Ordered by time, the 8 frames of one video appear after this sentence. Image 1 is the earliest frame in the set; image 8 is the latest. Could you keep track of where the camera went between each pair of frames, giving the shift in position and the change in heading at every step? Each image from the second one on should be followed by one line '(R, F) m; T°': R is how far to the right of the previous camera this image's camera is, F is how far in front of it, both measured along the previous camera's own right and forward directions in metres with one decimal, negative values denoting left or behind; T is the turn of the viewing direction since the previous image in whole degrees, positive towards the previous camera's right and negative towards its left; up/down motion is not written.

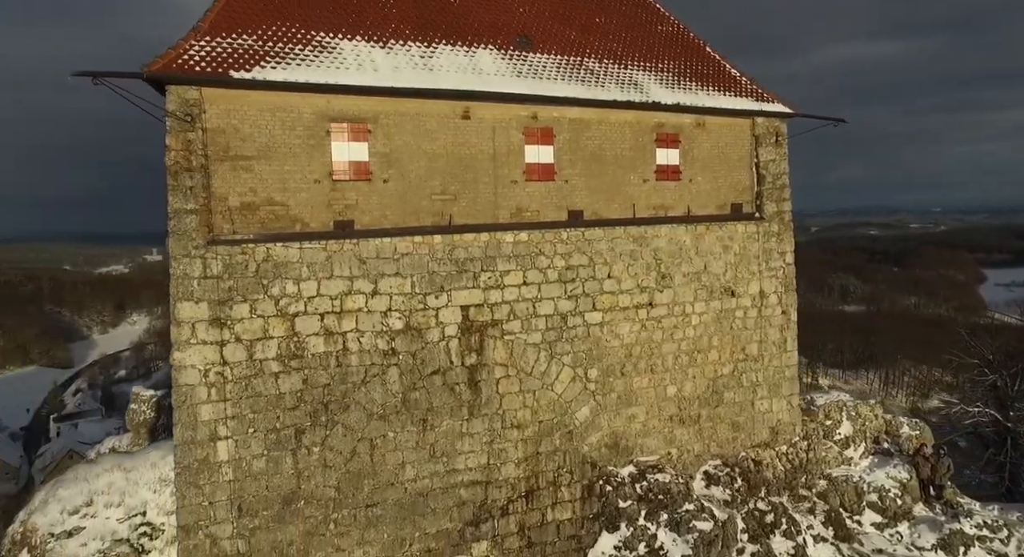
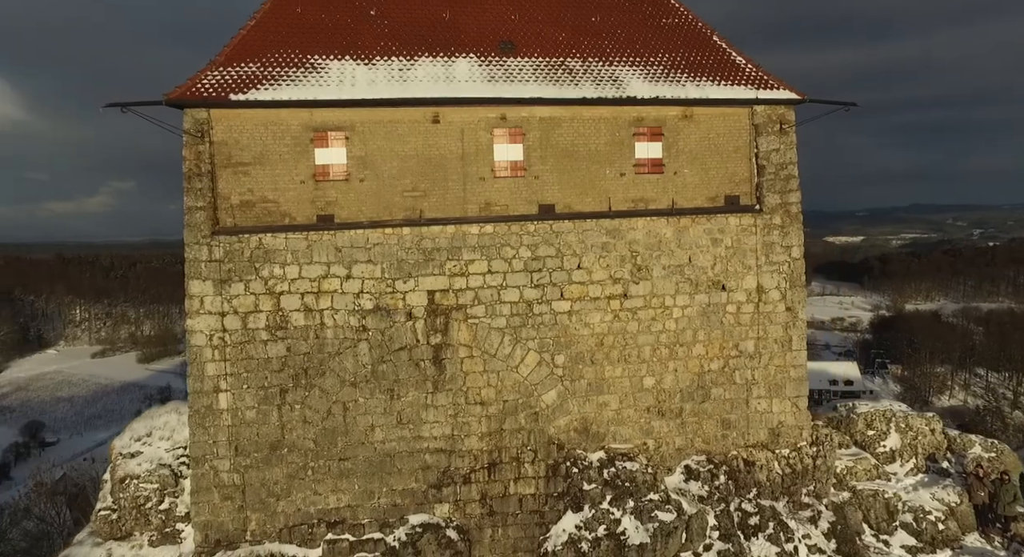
(+3.6, -0.3) m; -17°
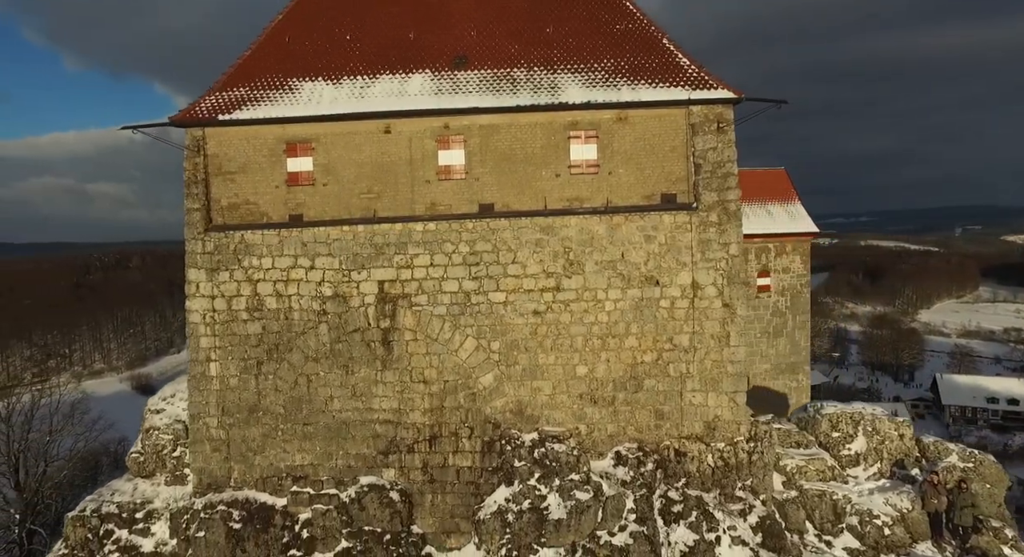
(+3.5, -0.7) m; -12°
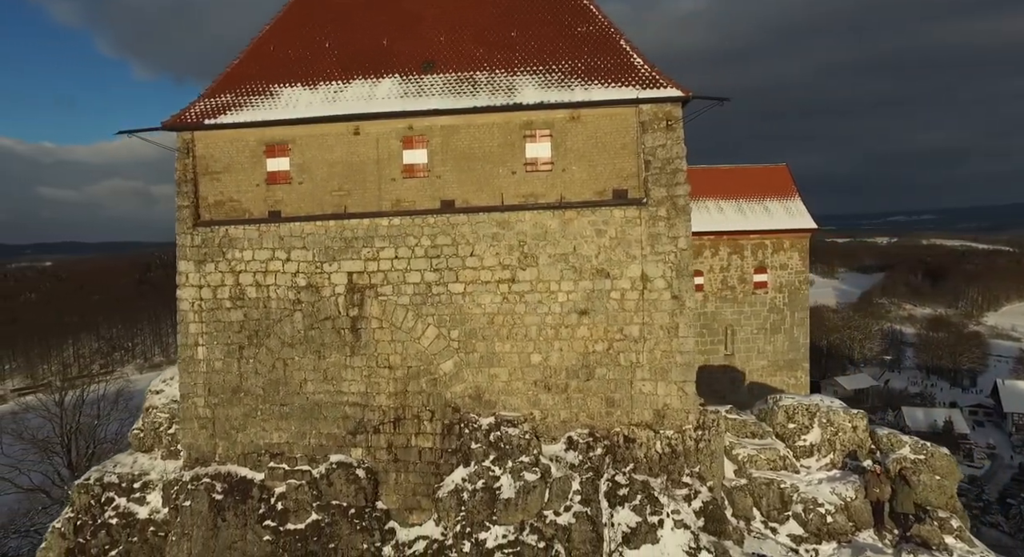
(+1.7, -0.6) m; -4°
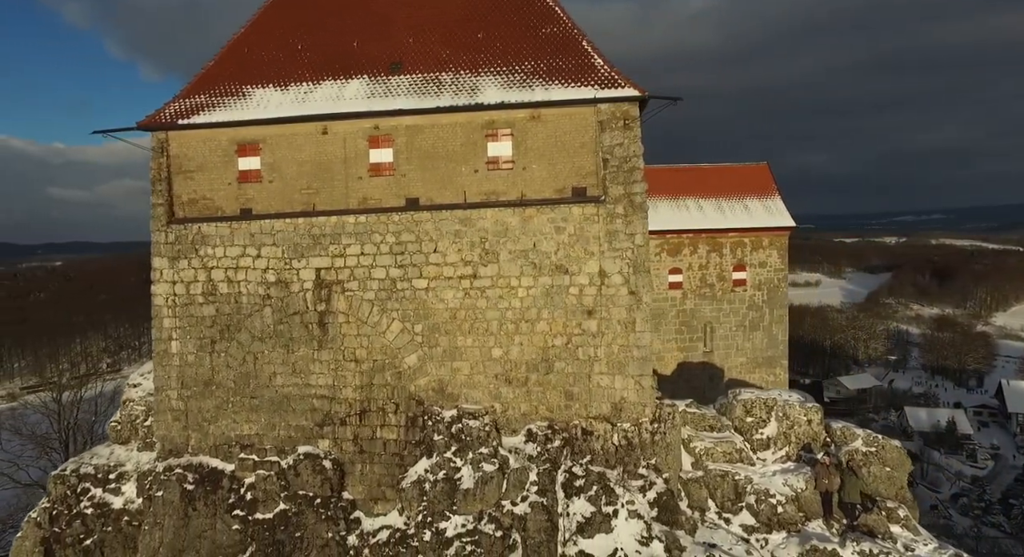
(+0.9, -0.3) m; -1°
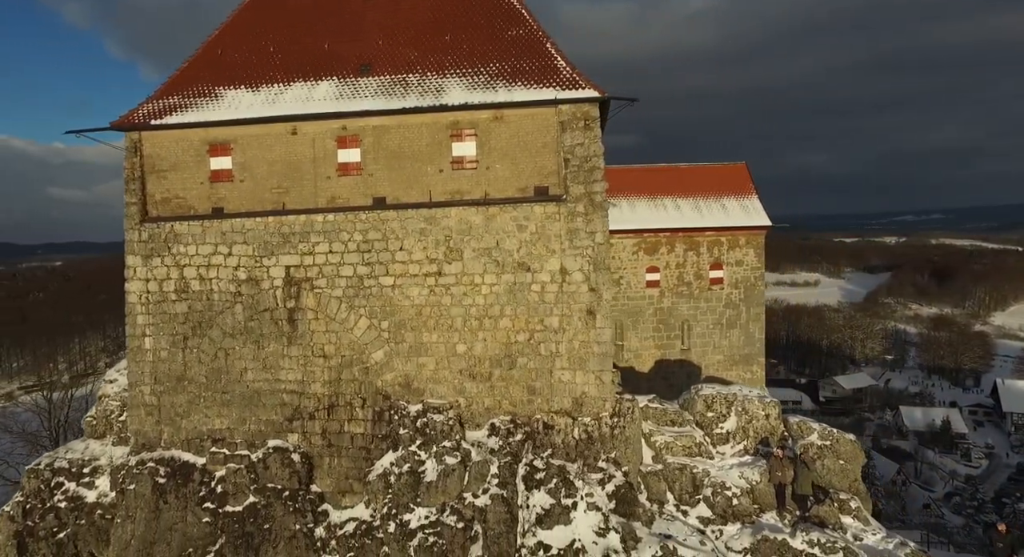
(+0.7, -0.3) m; 0°
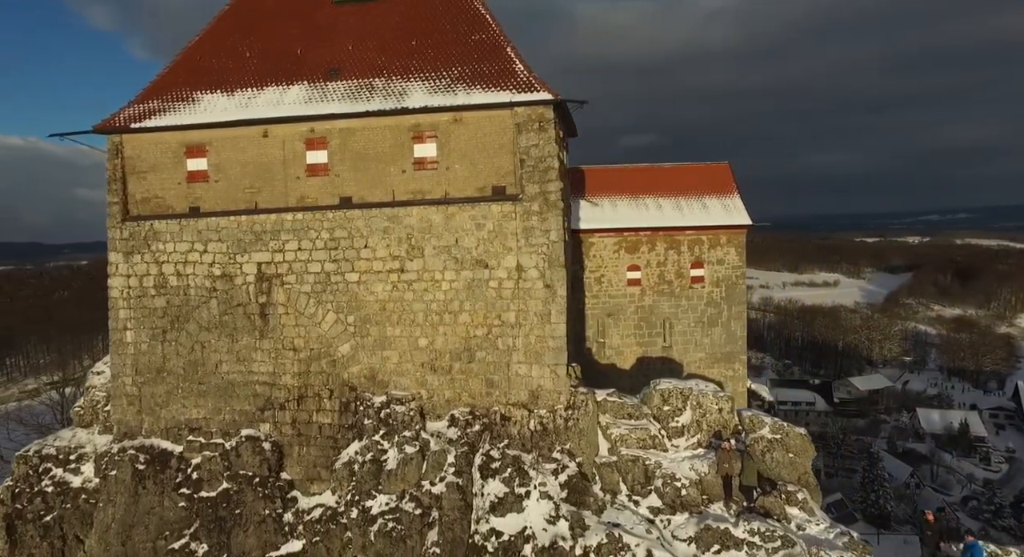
(+1.2, -0.4) m; -2°
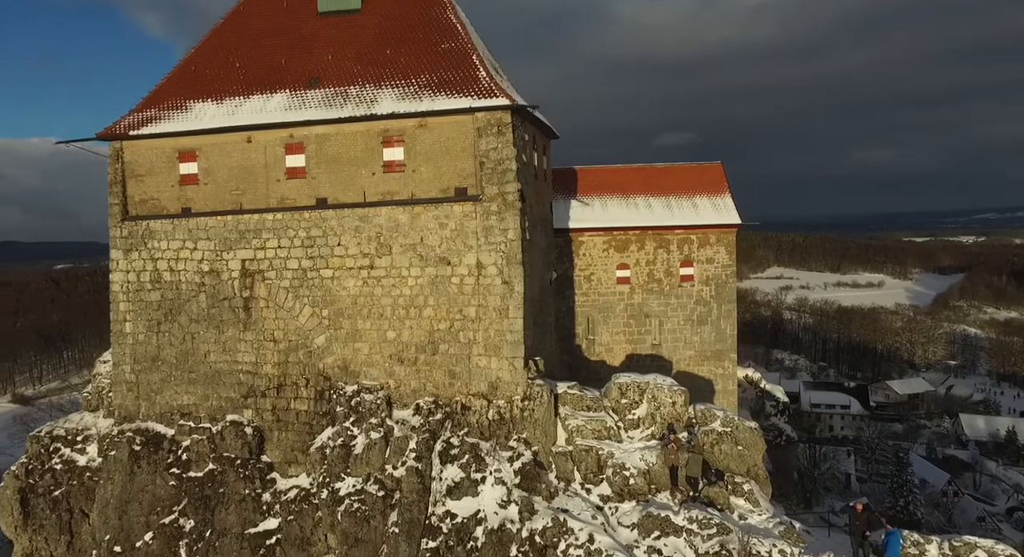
(+1.6, -0.6) m; -4°
